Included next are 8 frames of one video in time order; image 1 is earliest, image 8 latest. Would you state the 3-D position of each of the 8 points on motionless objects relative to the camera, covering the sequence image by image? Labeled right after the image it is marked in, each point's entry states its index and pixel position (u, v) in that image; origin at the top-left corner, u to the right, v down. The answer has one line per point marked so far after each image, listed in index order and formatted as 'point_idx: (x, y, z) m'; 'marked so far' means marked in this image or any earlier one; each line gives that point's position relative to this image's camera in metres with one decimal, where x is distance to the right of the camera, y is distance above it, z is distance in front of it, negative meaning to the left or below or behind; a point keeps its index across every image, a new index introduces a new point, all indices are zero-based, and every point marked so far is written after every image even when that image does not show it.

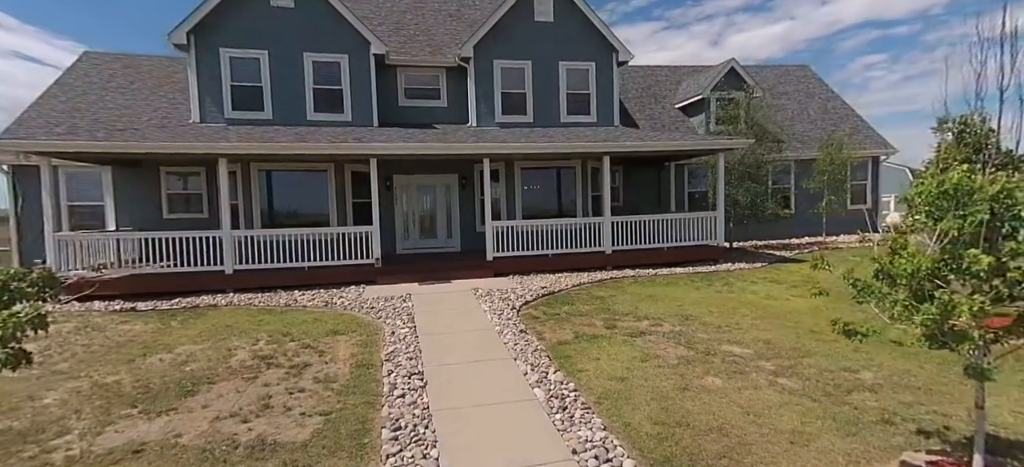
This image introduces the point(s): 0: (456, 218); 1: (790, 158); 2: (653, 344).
0: (-1.5, +0.4, +12.7) m
1: (+9.0, +2.5, +15.1) m
2: (+1.9, -1.5, +6.5) m
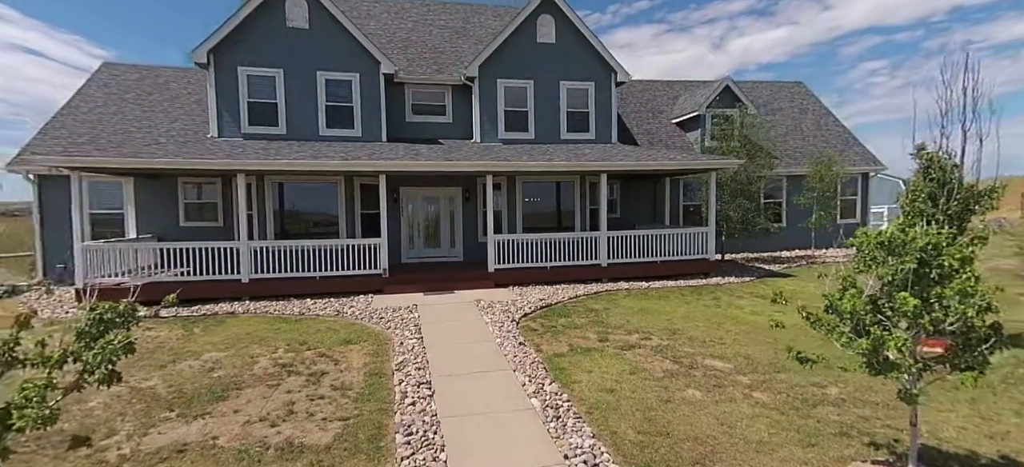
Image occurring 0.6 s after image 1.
0: (-1.5, +0.1, +13.3) m
1: (+9.0, +2.0, +15.6) m
2: (+1.9, -1.8, +7.0) m
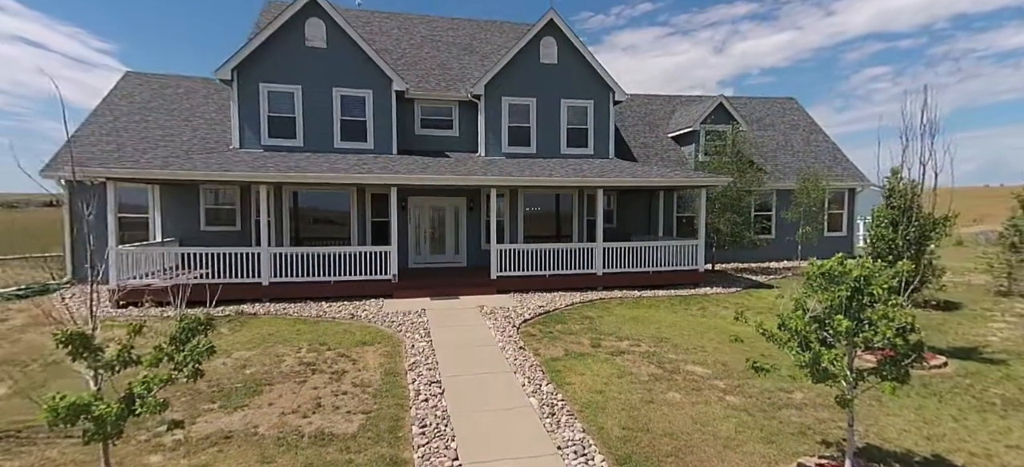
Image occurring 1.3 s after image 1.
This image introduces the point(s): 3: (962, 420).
0: (-1.5, -0.1, +14.0) m
1: (+9.1, +1.6, +16.4) m
2: (+1.9, -2.1, +7.8) m
3: (+5.9, -2.4, +6.2) m
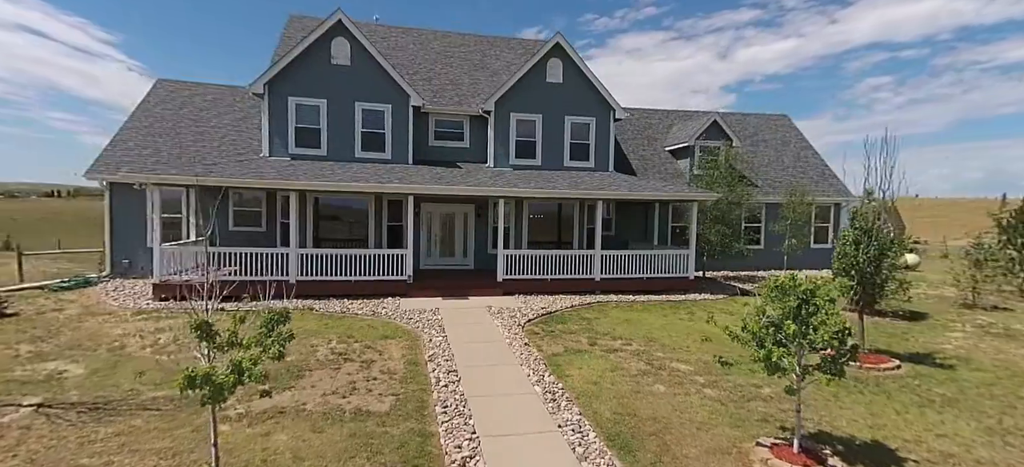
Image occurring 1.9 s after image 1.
0: (-1.3, -0.2, +15.1) m
1: (+9.3, +1.2, +17.5) m
2: (+2.1, -2.4, +8.9) m
3: (+6.0, -2.7, +7.3) m
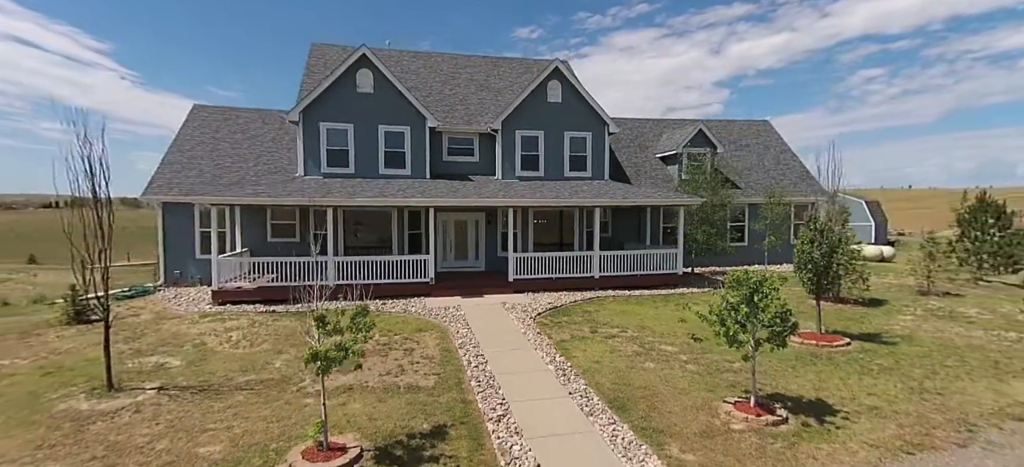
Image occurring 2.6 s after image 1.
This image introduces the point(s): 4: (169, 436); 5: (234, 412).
0: (-1.1, -0.4, +16.8) m
1: (+9.5, +1.3, +19.2) m
2: (+2.4, -2.5, +10.6) m
3: (+6.4, -2.8, +9.0) m
4: (-5.0, -2.9, +6.9) m
5: (-4.4, -2.8, +7.5) m
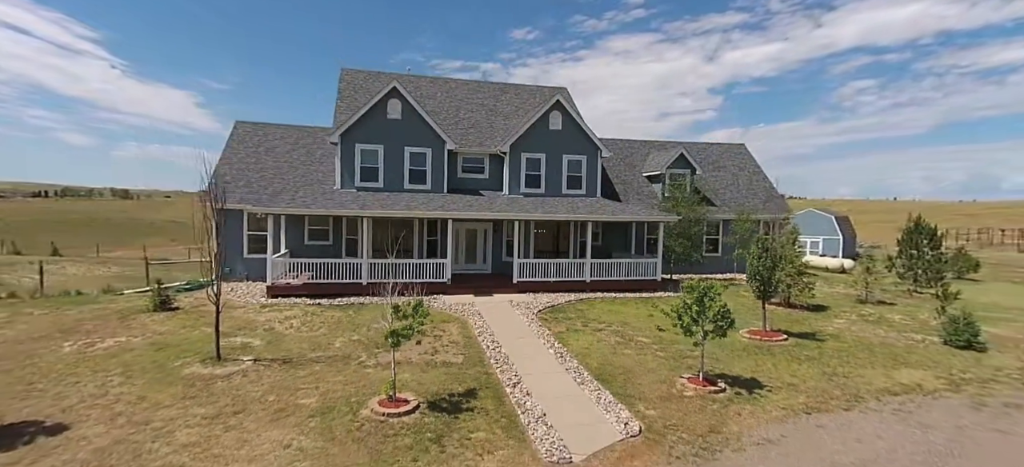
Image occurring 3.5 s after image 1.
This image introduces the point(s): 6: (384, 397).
0: (-0.9, -0.7, +19.4) m
1: (+9.6, +0.7, +22.0) m
2: (+2.6, -2.9, +13.2) m
3: (+6.6, -3.2, +11.7) m
4: (-4.7, -3.1, +9.4) m
5: (-4.2, -3.1, +10.0) m
6: (-2.5, -3.2, +9.1) m
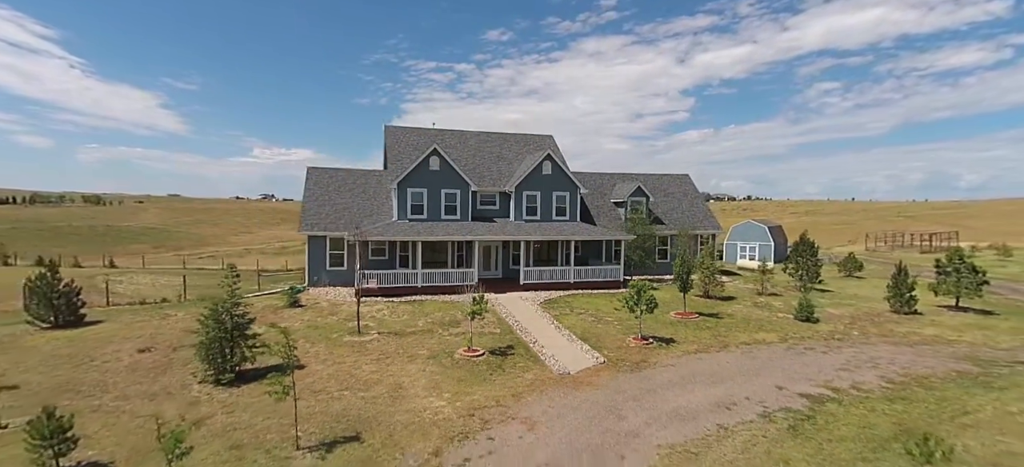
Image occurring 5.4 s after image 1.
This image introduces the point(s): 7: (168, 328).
0: (-0.6, -1.6, +26.8) m
1: (+9.7, -0.1, +29.9) m
2: (+3.2, -3.7, +20.8) m
3: (+7.3, -4.0, +19.5) m
4: (-3.9, -4.1, +16.6) m
5: (-3.4, -4.0, +17.3) m
6: (-1.7, -4.0, +16.4) m
7: (-13.6, -3.7, +18.6) m
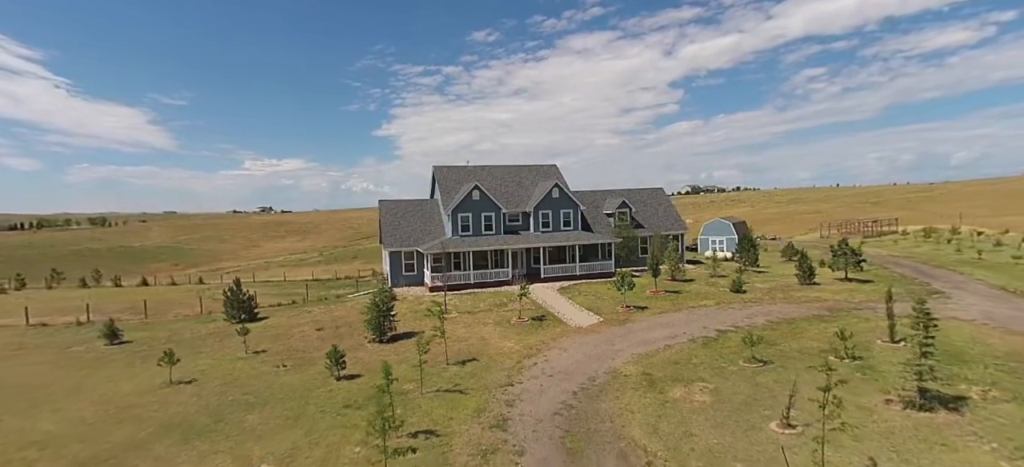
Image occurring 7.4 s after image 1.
0: (+1.0, -2.3, +36.9) m
1: (+11.3, -0.2, +40.1) m
2: (+5.0, -4.2, +30.9) m
3: (+9.1, -4.3, +29.7) m
4: (-2.0, -4.9, +26.7) m
5: (-1.5, -4.8, +27.3) m
6: (+0.2, -4.8, +26.5) m
7: (-11.7, -5.1, +28.5) m
